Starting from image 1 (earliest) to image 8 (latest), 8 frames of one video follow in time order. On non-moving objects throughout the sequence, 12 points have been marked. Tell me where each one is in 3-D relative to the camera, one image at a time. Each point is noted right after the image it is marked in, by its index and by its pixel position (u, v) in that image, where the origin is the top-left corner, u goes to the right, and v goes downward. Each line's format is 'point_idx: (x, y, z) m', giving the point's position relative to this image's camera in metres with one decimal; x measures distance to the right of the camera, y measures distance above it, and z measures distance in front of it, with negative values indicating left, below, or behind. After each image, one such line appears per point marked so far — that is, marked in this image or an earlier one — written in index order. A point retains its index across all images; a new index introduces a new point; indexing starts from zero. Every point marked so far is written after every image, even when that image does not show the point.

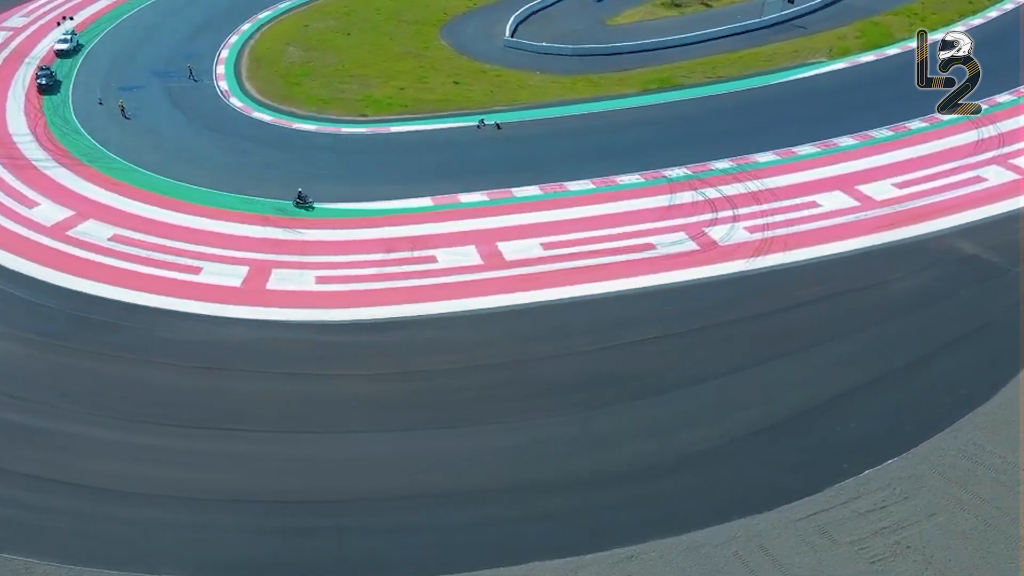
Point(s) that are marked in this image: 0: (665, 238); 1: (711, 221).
0: (+2.8, +0.9, +19.3) m
1: (+3.7, +1.3, +19.9) m
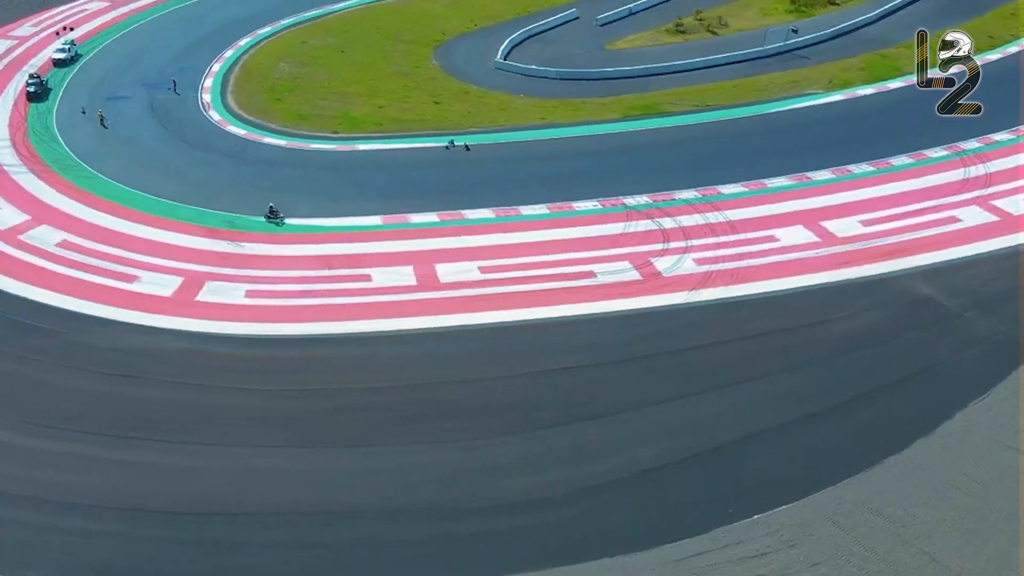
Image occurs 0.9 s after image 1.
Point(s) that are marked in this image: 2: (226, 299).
0: (+1.7, +0.4, +19.1) m
1: (+2.7, +0.7, +19.6) m
2: (-4.7, -0.2, +17.6) m
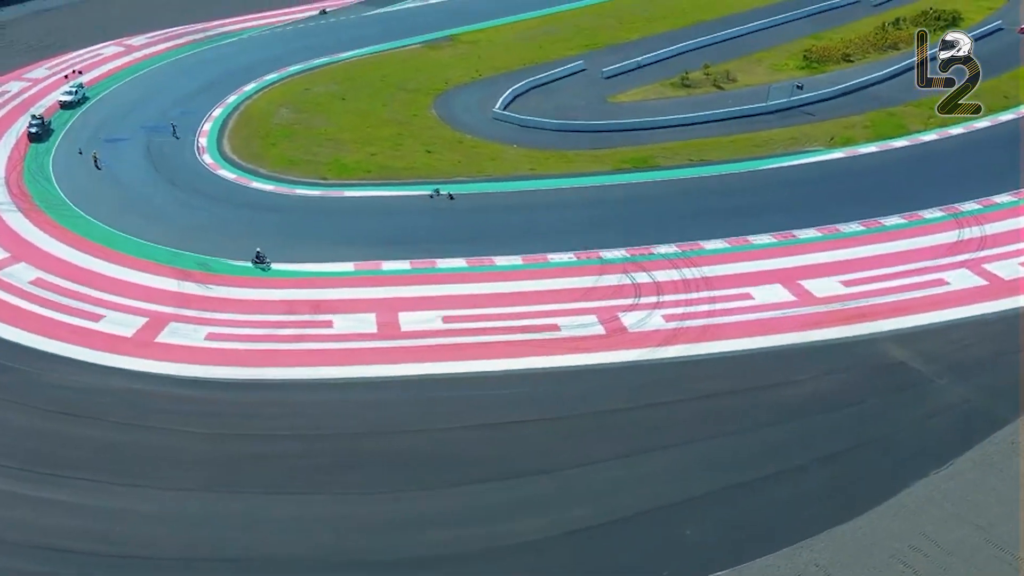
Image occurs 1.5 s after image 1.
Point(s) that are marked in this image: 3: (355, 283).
0: (+1.1, -0.6, +18.9) m
1: (+2.1, -0.3, +19.4) m
2: (-5.5, -0.9, +17.7) m
3: (-2.9, +0.1, +19.6) m
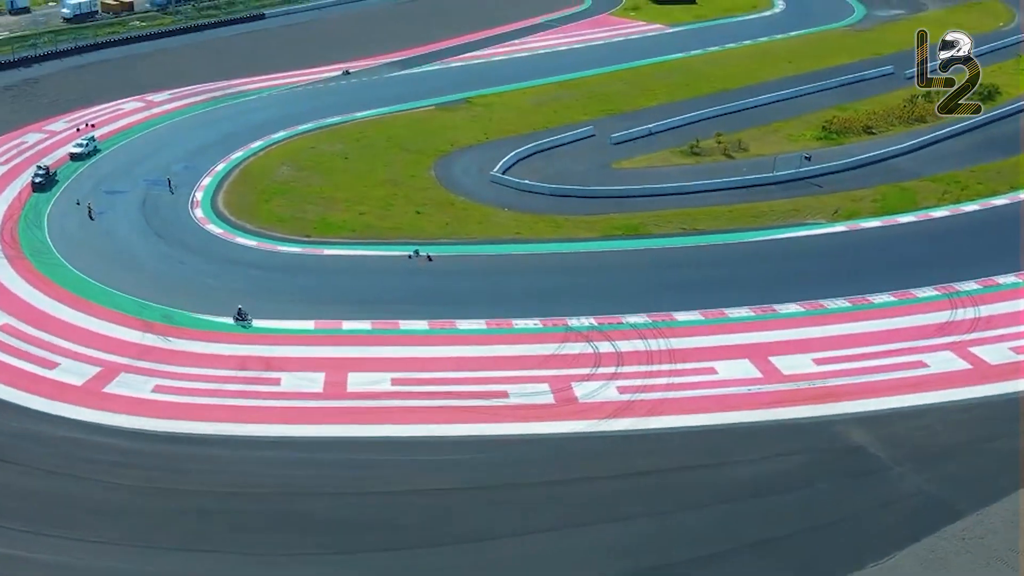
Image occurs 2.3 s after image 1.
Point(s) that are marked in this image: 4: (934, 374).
0: (+0.2, -1.7, +18.6) m
1: (+1.3, -1.6, +19.1) m
2: (-6.4, -1.8, +17.9) m
3: (-3.7, -1.0, +19.7) m
4: (+7.9, -1.6, +19.9) m
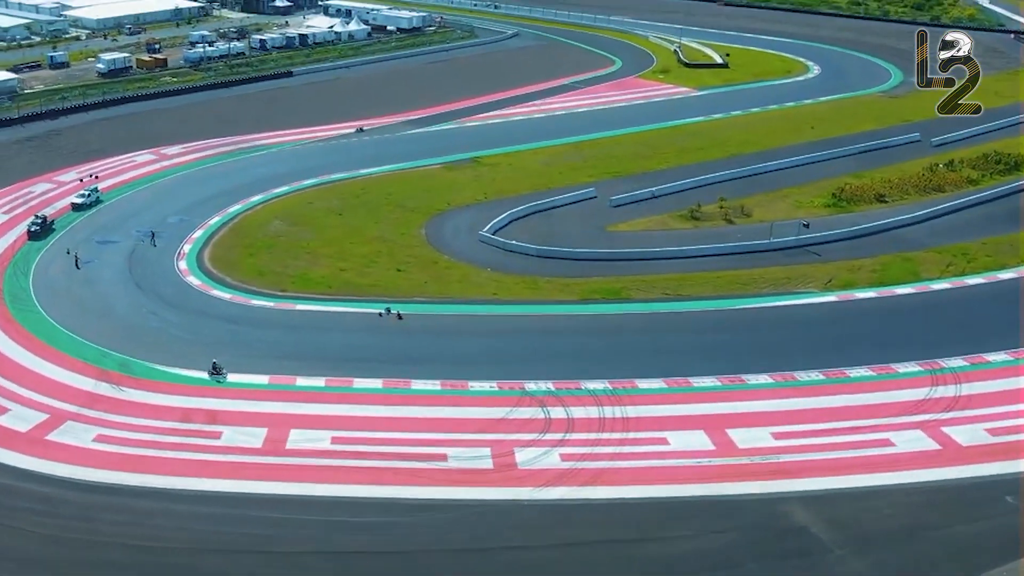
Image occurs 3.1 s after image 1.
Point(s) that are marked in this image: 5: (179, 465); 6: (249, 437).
0: (-0.8, -2.8, +18.4) m
1: (+0.3, -2.7, +18.8) m
2: (-7.5, -2.6, +18.1) m
3: (-4.6, -2.0, +19.7) m
4: (+6.9, -3.0, +19.1) m
5: (-5.5, -2.9, +17.6) m
6: (-4.5, -2.6, +18.4) m
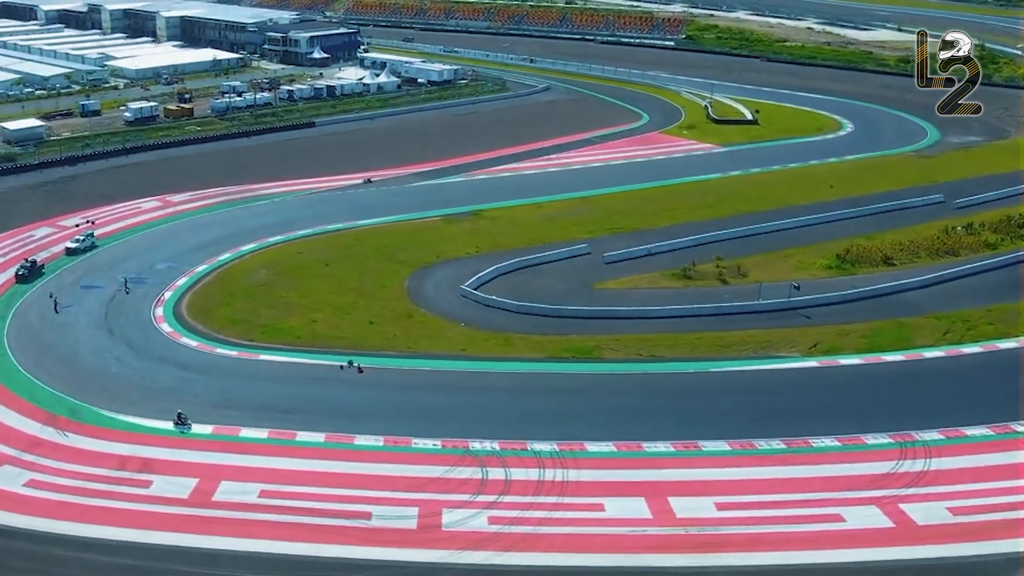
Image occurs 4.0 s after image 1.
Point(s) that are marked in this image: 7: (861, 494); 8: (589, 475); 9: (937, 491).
0: (-2.0, -3.8, +18.1) m
1: (-0.9, -3.7, +18.4) m
2: (-8.7, -3.4, +18.2) m
3: (-5.7, -2.9, +19.7) m
4: (+5.7, -4.2, +18.3) m
5: (-6.8, -3.7, +17.6) m
6: (-5.8, -3.4, +18.4) m
7: (+6.4, -3.8, +19.4) m
8: (+1.4, -3.4, +19.5) m
9: (+7.9, -3.8, +19.6) m
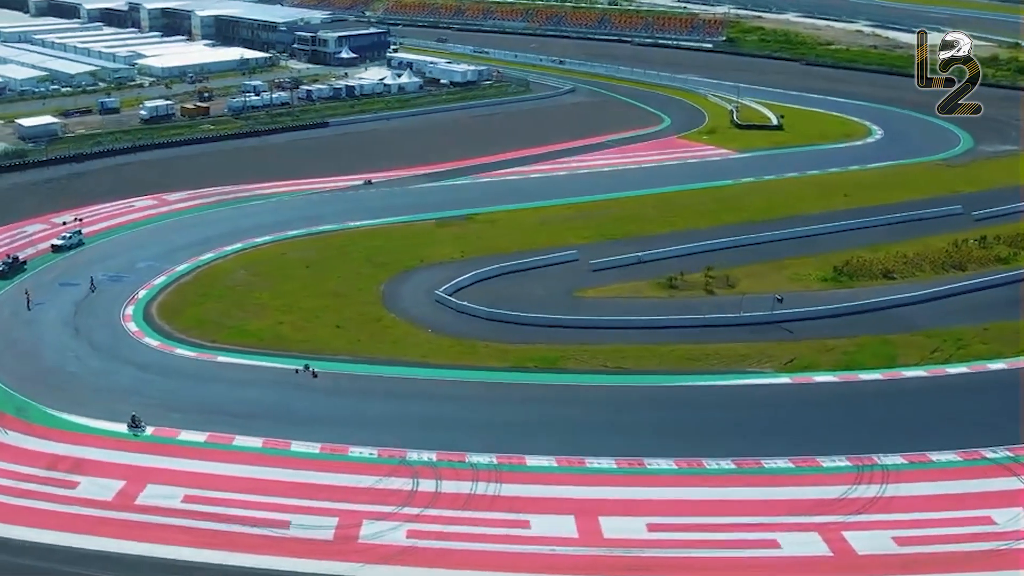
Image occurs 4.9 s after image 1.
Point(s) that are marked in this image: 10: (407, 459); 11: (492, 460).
0: (-3.4, -3.9, +17.8) m
1: (-2.2, -3.9, +18.1) m
2: (-10.0, -3.3, +18.4) m
3: (-6.9, -3.0, +19.7) m
4: (+4.4, -4.5, +17.5) m
5: (-8.1, -3.8, +17.7) m
6: (-7.0, -3.5, +18.4) m
7: (+5.1, -4.1, +18.7) m
8: (+0.2, -3.6, +19.0) m
9: (+6.6, -4.1, +18.8) m
10: (-1.9, -3.2, +19.8) m
11: (-0.4, -3.2, +20.0) m
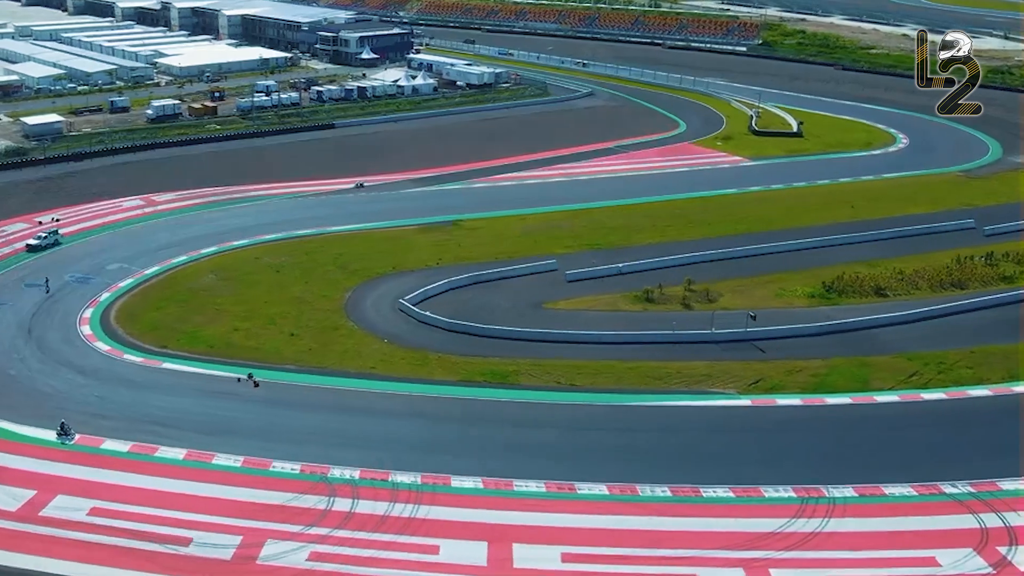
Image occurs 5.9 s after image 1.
0: (-4.9, -4.1, +17.4) m
1: (-3.7, -4.1, +17.6) m
2: (-11.4, -3.4, +18.4) m
3: (-8.3, -3.1, +19.5) m
4: (+2.8, -4.8, +16.6) m
5: (-9.6, -3.8, +17.5) m
6: (-8.5, -3.6, +18.2) m
7: (+3.7, -4.4, +17.7) m
8: (-1.2, -3.9, +18.4) m
9: (+5.2, -4.5, +17.7) m
10: (-3.3, -3.4, +19.3) m
11: (-1.7, -3.5, +19.4) m
